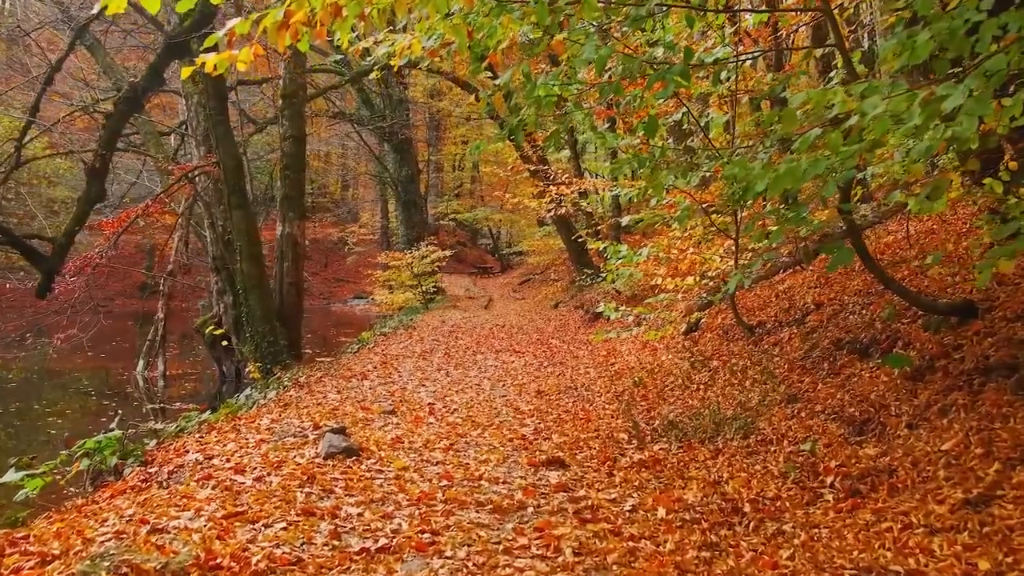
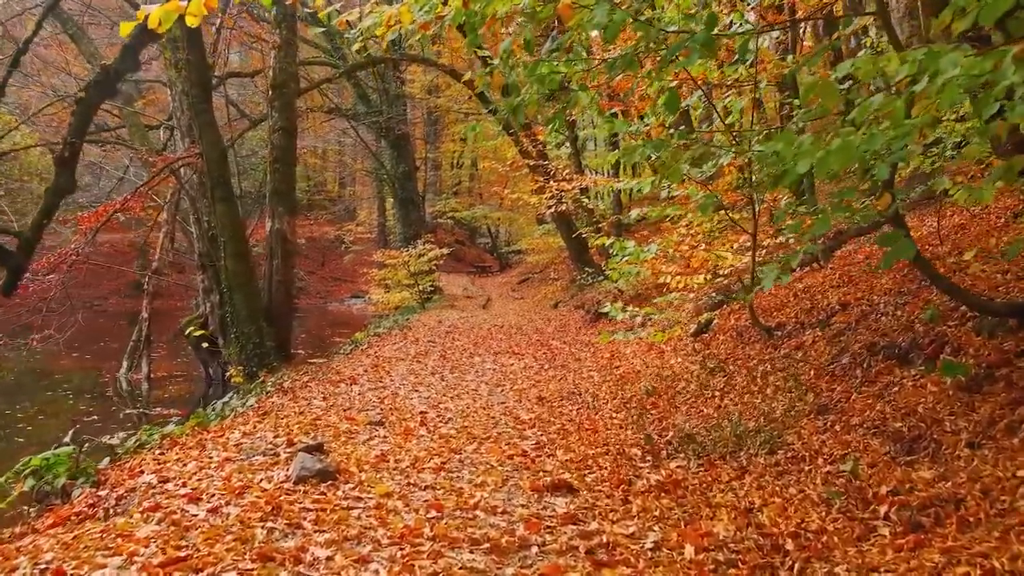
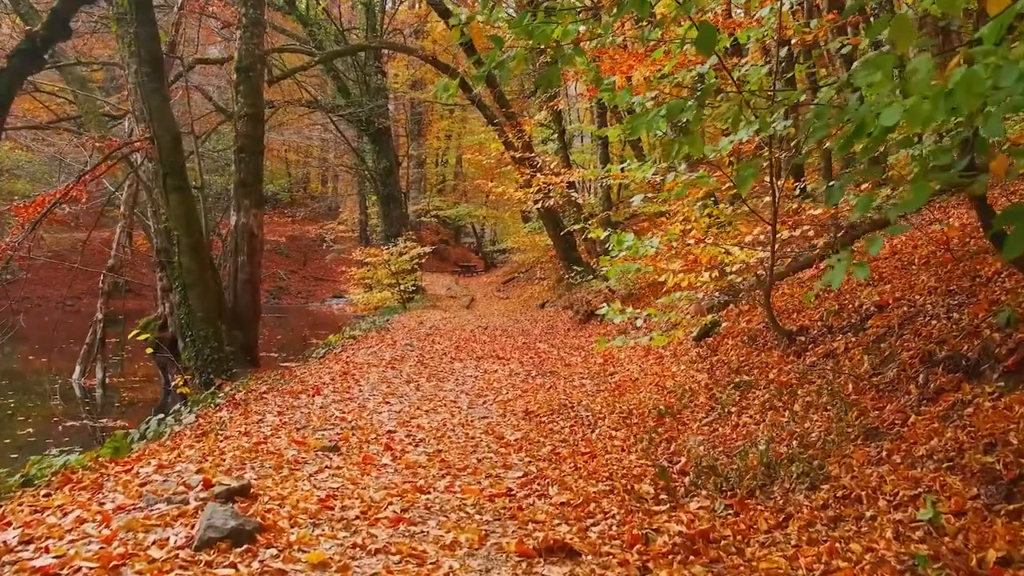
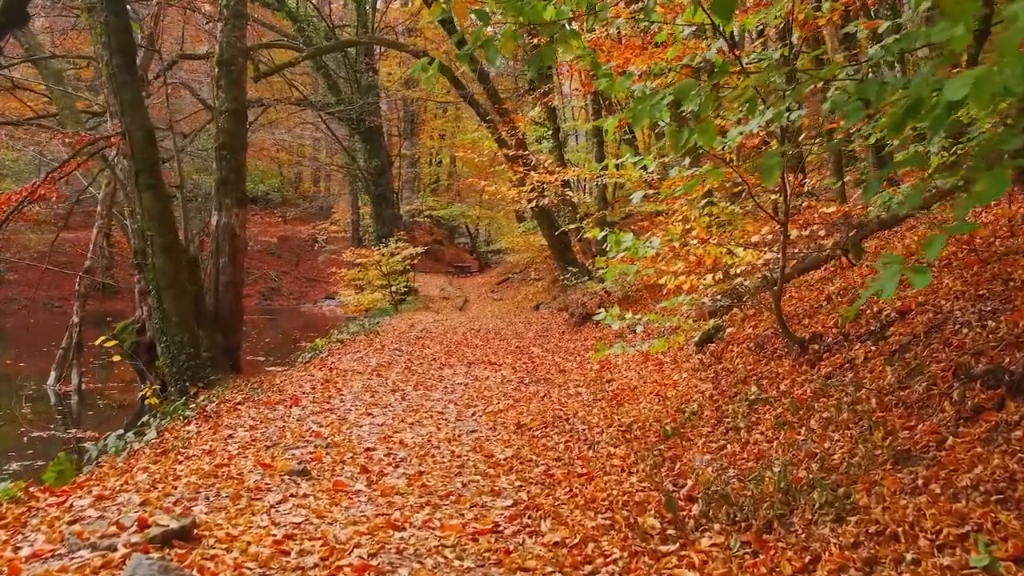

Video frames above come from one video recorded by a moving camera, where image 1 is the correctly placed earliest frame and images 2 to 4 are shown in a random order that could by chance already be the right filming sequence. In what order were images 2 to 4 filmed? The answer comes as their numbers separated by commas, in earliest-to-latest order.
2, 3, 4
